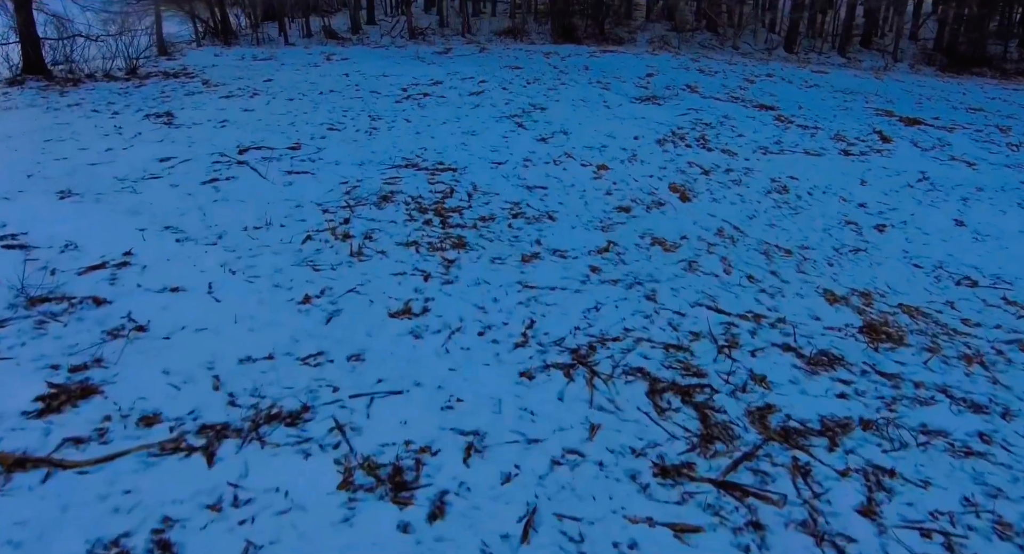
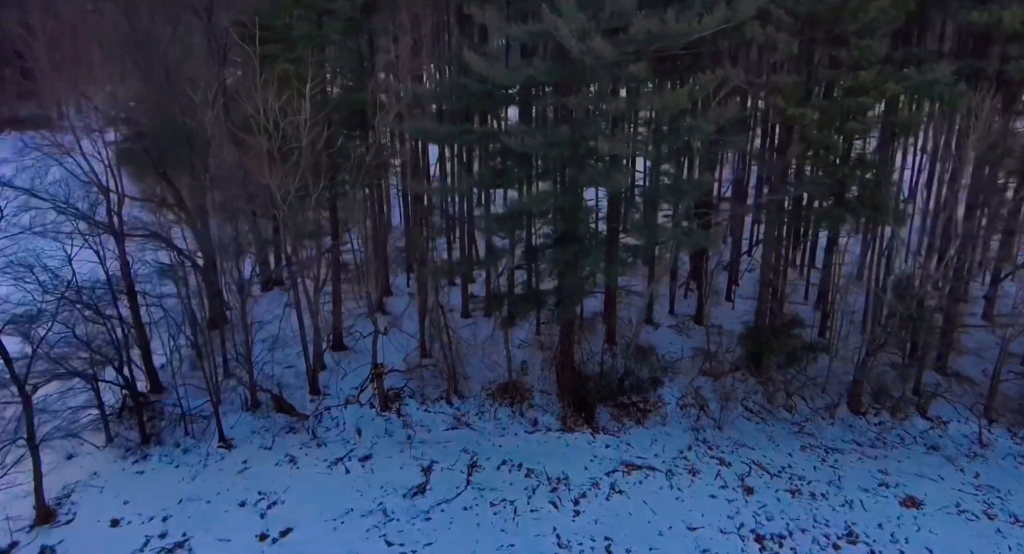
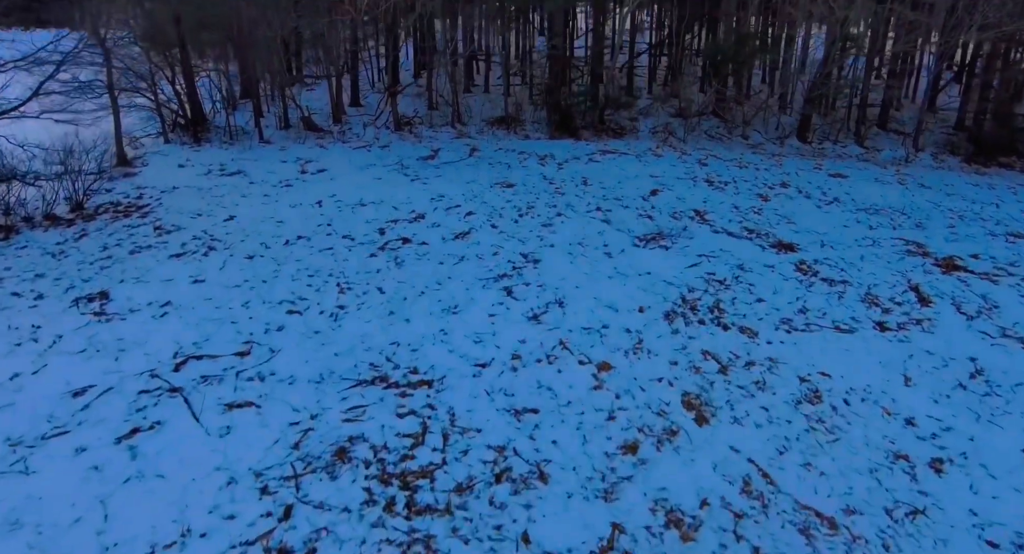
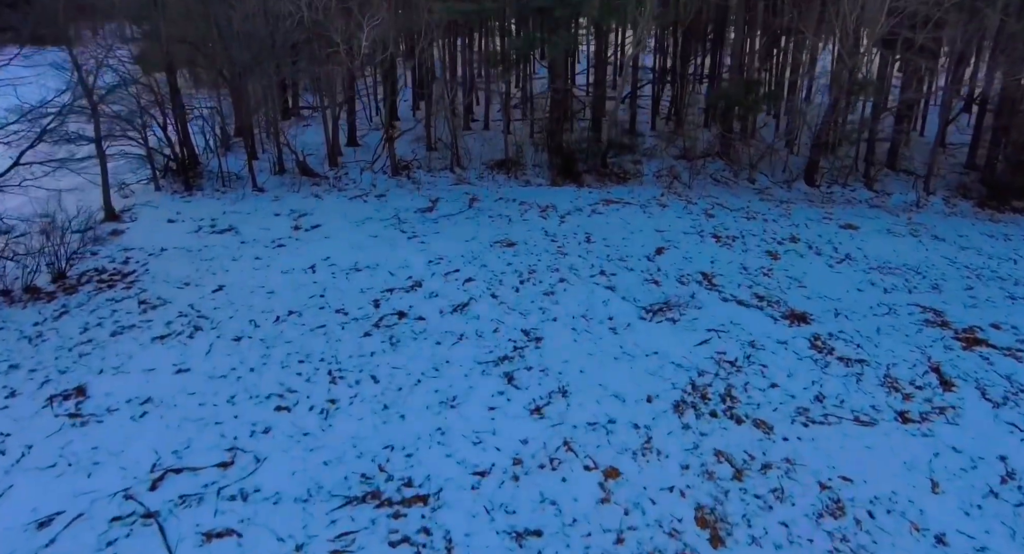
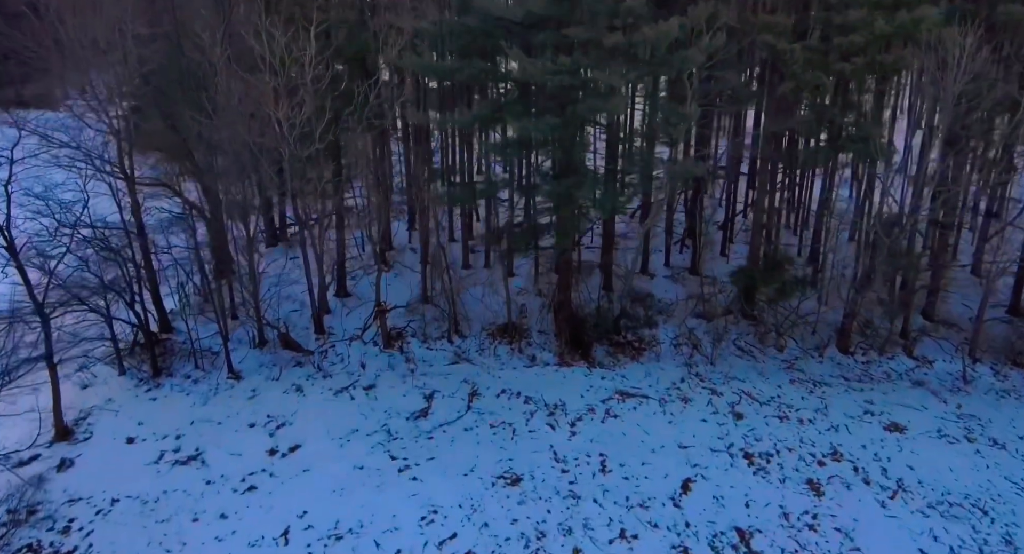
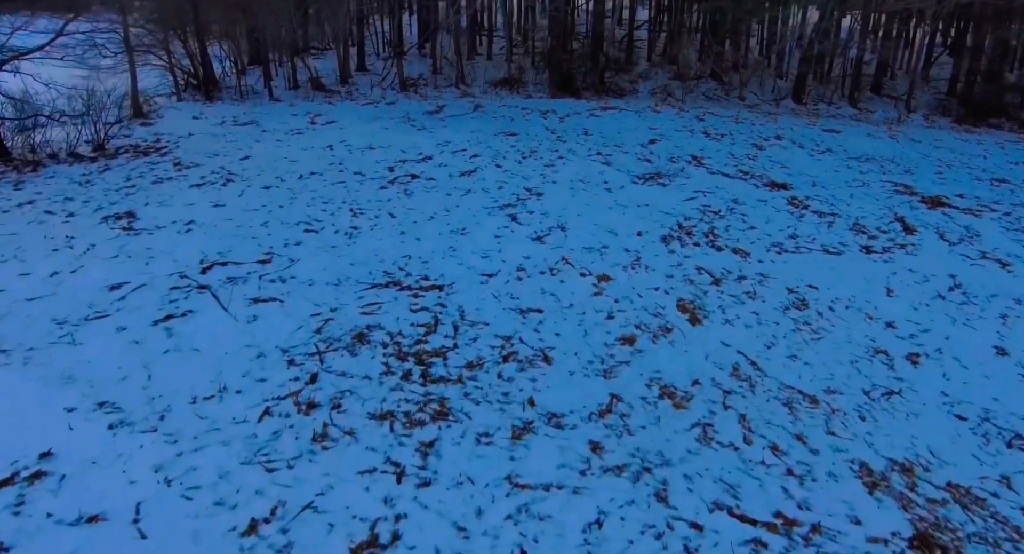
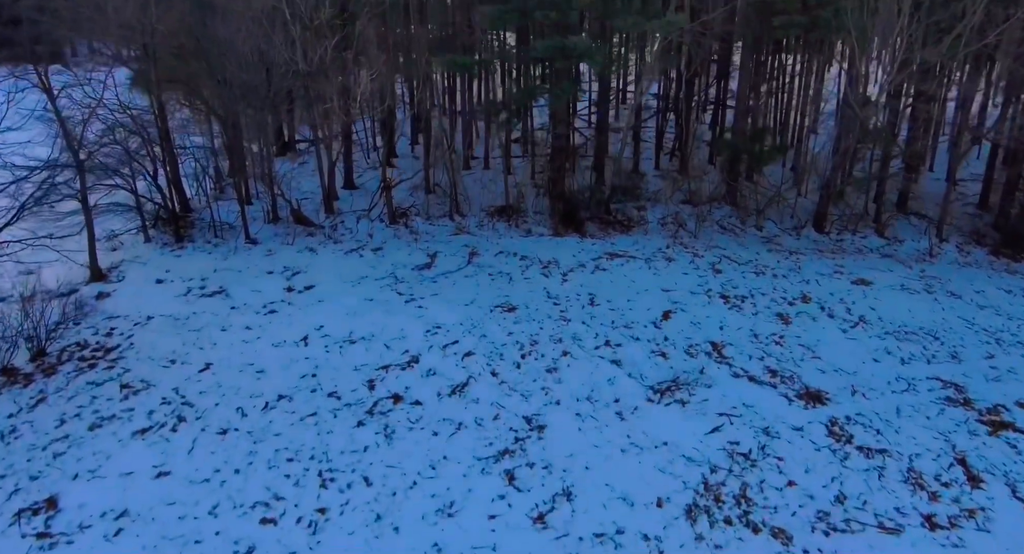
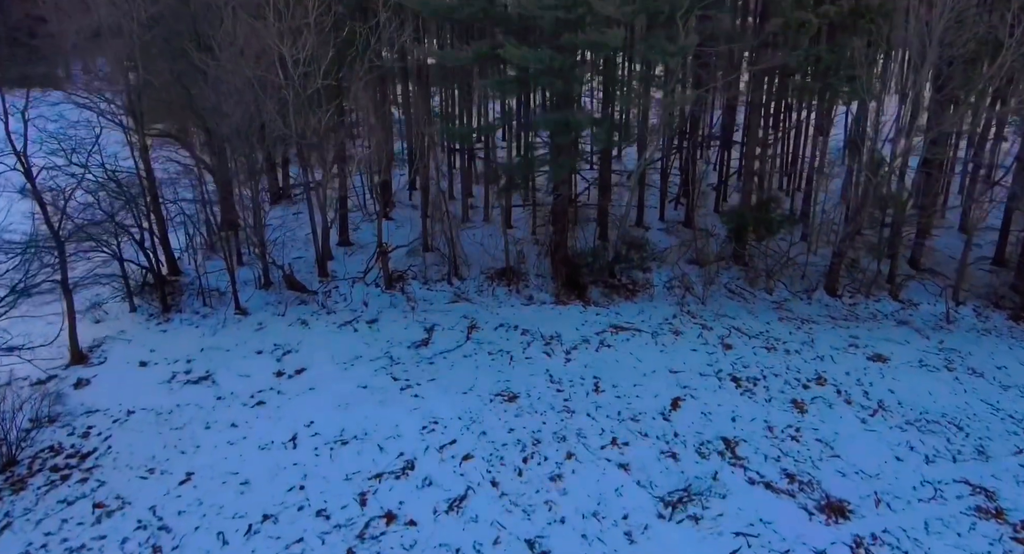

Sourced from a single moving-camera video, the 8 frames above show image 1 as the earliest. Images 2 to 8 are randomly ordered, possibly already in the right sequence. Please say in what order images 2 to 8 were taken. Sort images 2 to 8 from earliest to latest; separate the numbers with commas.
6, 3, 4, 7, 8, 5, 2
